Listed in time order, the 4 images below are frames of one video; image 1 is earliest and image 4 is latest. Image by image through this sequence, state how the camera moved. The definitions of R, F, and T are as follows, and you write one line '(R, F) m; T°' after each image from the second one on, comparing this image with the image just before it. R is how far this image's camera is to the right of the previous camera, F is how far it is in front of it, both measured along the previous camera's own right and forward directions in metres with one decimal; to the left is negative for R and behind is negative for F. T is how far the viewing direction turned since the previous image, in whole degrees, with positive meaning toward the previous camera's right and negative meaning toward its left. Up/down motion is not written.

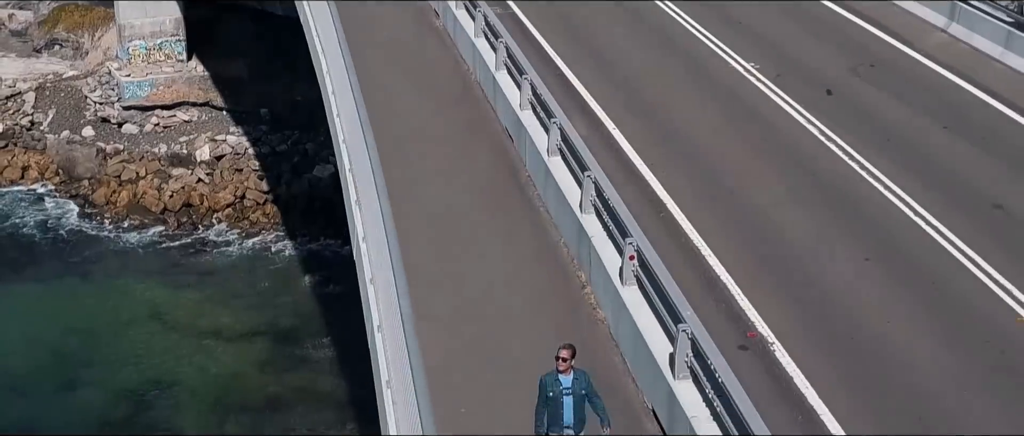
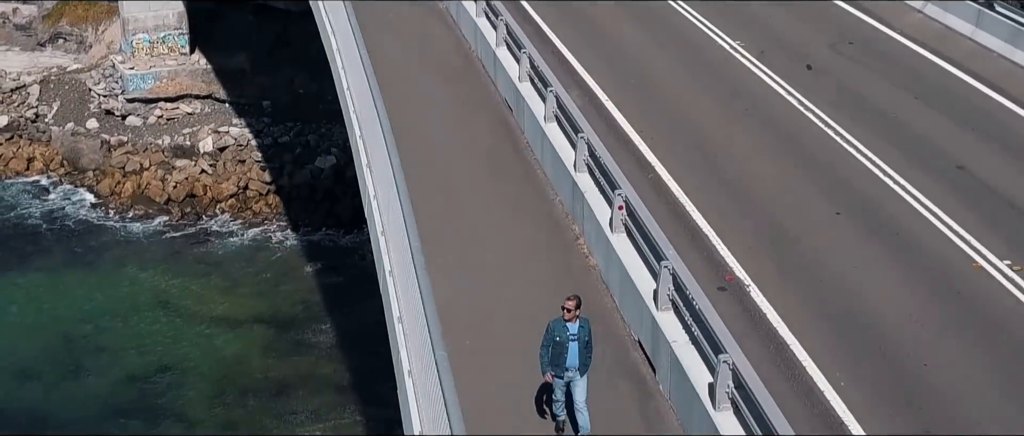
(0.0, -0.7) m; 0°
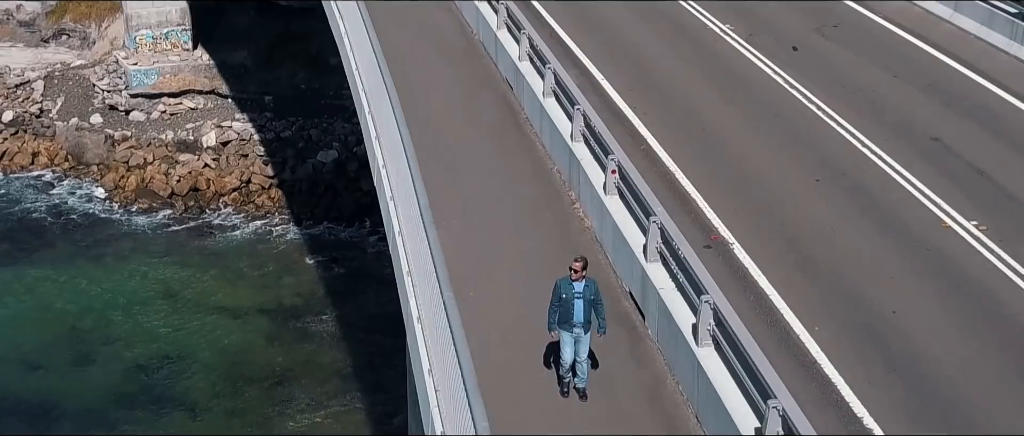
(0.0, -0.6) m; 0°
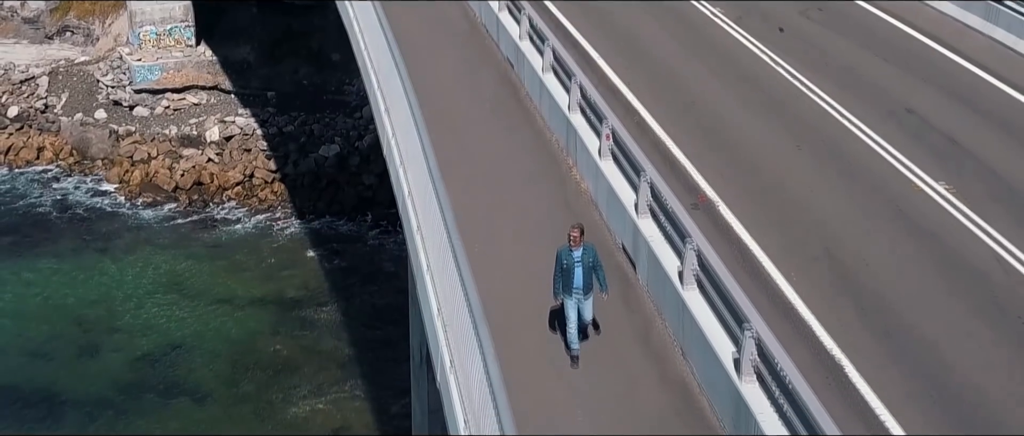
(0.0, -0.6) m; 0°
